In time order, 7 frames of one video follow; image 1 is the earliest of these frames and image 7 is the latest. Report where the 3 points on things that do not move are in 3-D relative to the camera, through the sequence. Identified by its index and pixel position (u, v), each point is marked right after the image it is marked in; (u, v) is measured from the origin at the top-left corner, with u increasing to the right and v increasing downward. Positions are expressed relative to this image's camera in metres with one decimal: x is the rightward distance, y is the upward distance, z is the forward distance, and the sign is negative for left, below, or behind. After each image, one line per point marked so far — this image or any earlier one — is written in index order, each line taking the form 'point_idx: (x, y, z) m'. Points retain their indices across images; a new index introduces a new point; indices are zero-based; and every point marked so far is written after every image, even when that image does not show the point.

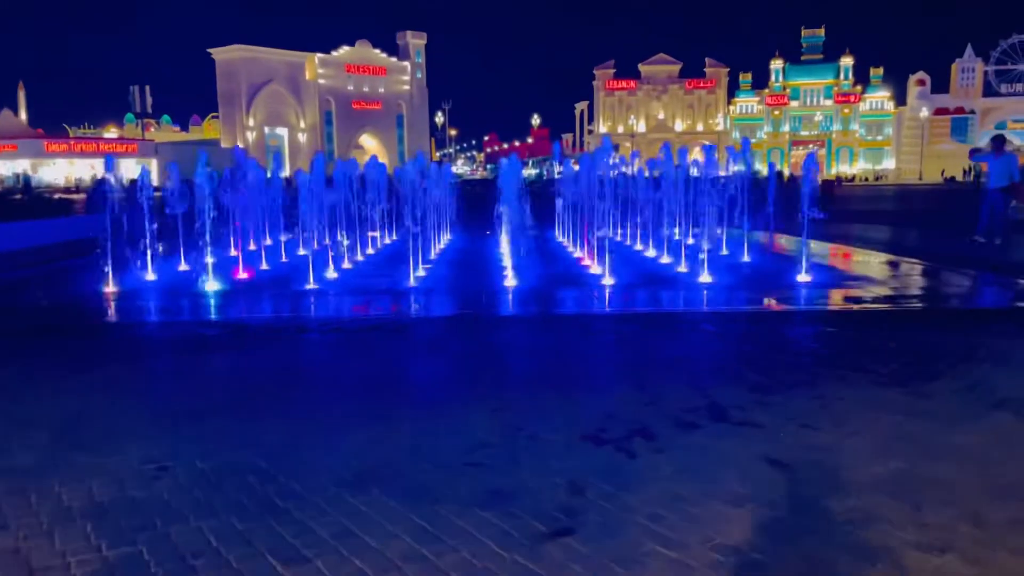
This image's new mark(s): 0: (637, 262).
0: (+2.1, +0.6, +14.2) m
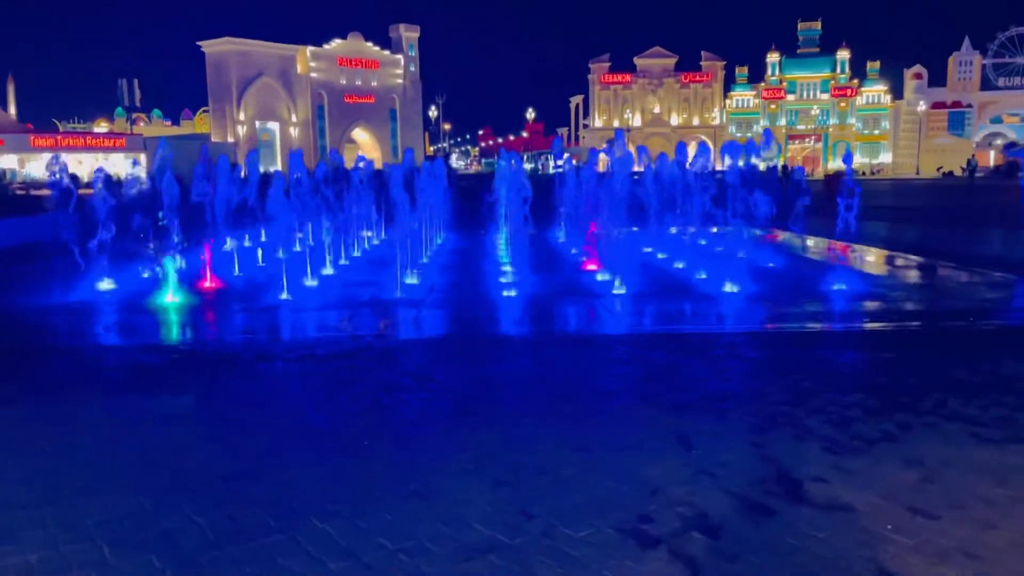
0: (+2.0, +0.5, +13.2) m
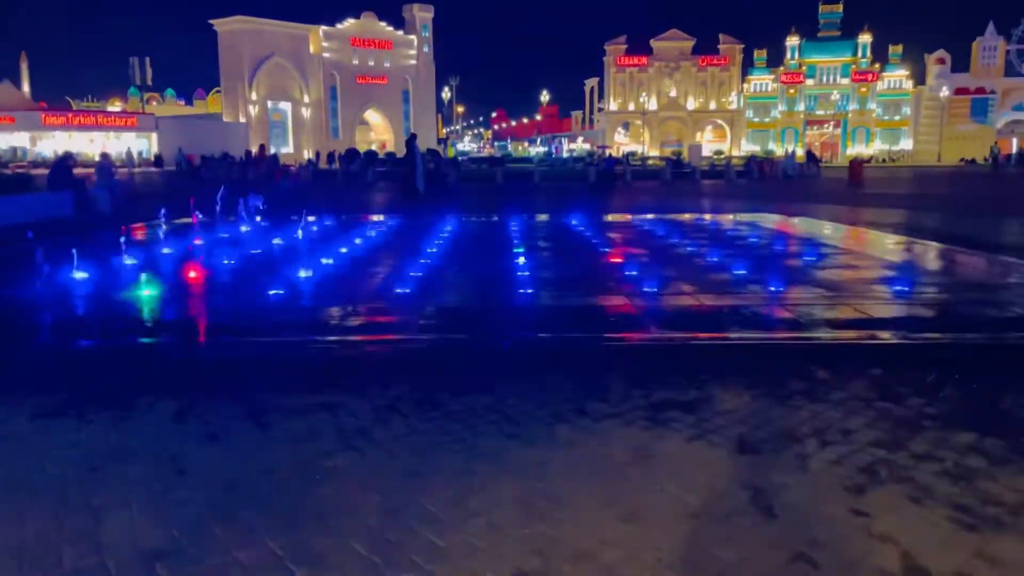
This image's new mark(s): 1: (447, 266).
0: (+2.1, +0.6, +12.3) m
1: (-0.9, +0.3, +10.4) m
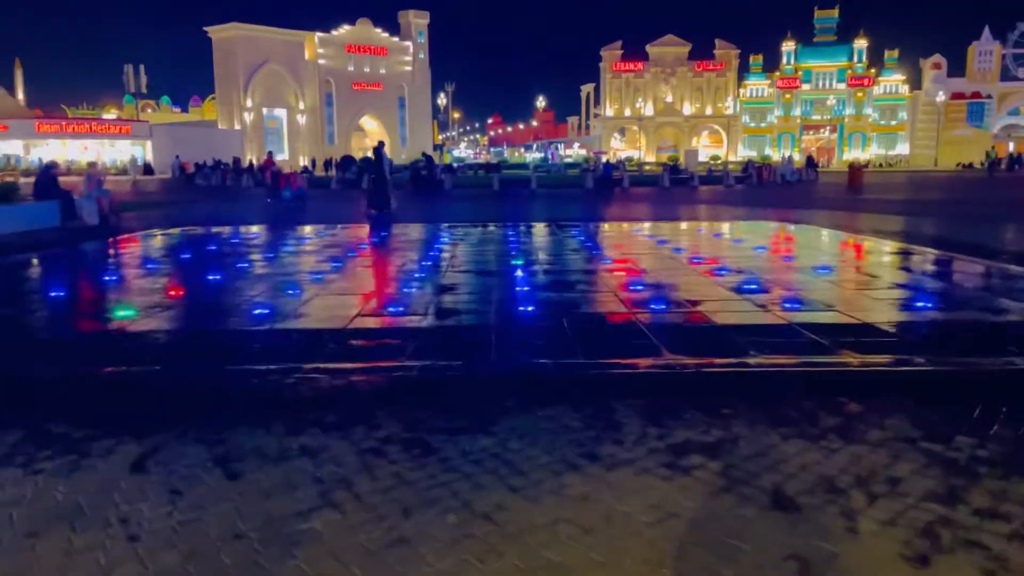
0: (+2.1, +0.4, +11.8) m
1: (-0.9, +0.1, +9.9) m
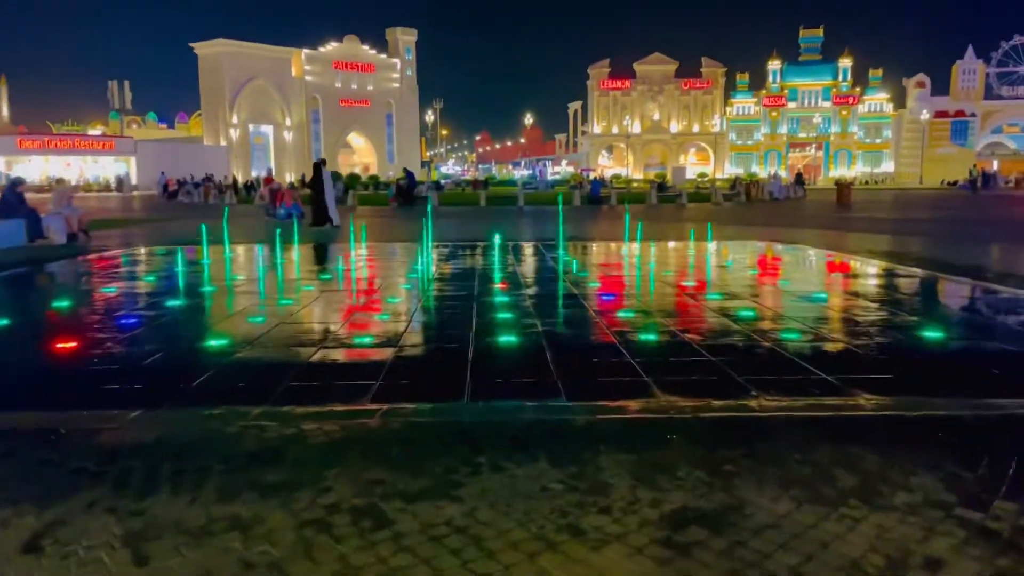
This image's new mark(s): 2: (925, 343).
0: (+1.8, 0.0, +11.2) m
1: (-1.1, -0.2, +9.3) m
2: (+3.8, -0.5, +7.3) m
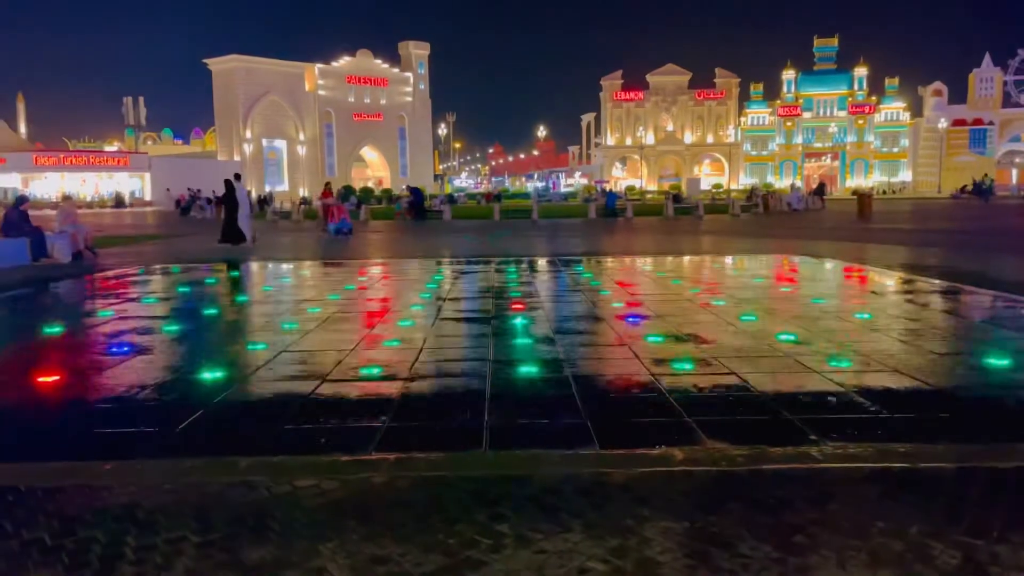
0: (+2.0, -0.2, +10.6) m
1: (-0.9, -0.5, +8.7) m
2: (+3.9, -0.7, +6.6) m
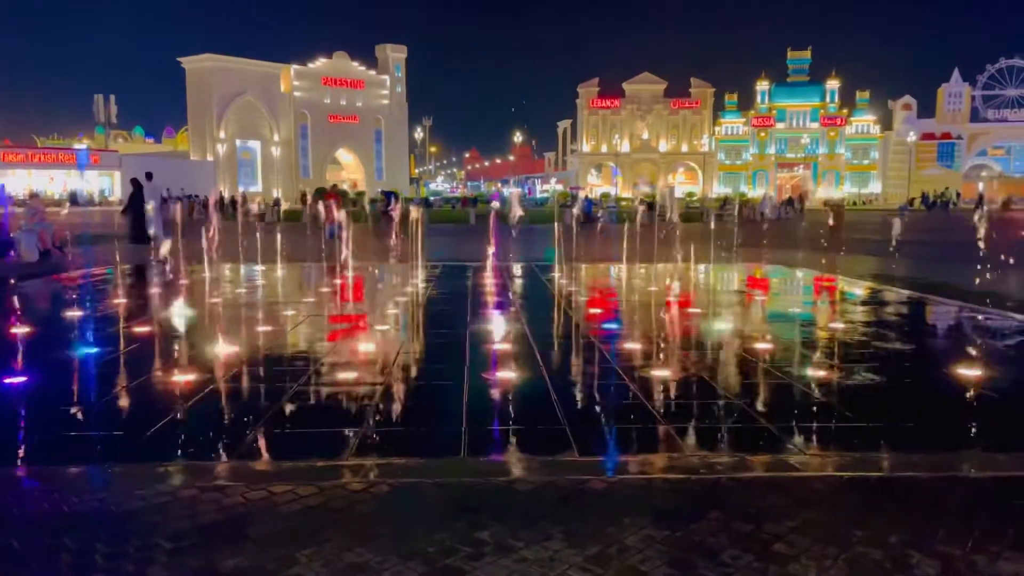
0: (+1.7, -0.3, +10.6) m
1: (-1.2, -0.5, +8.7) m
2: (+3.8, -0.8, +6.6) m
